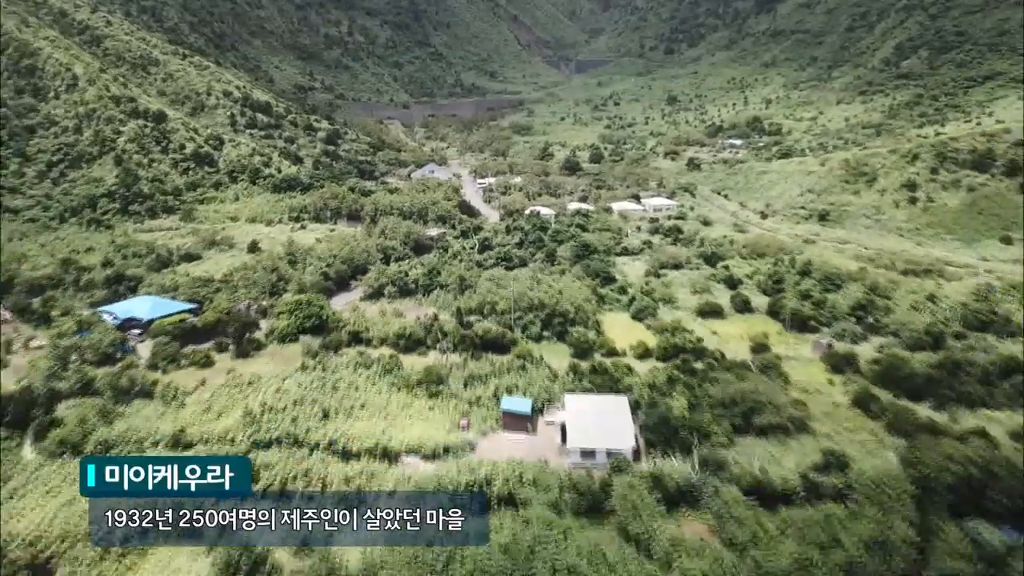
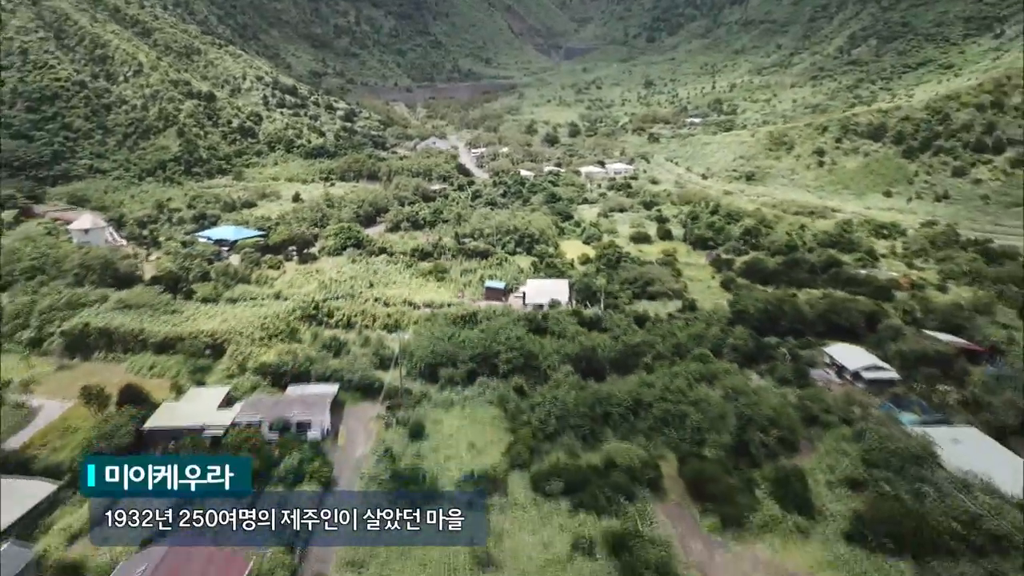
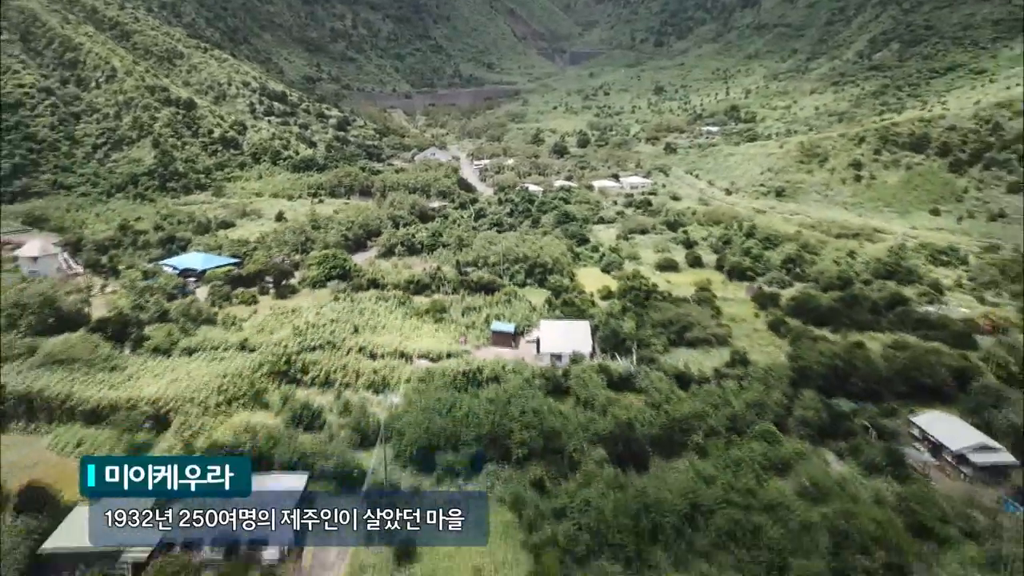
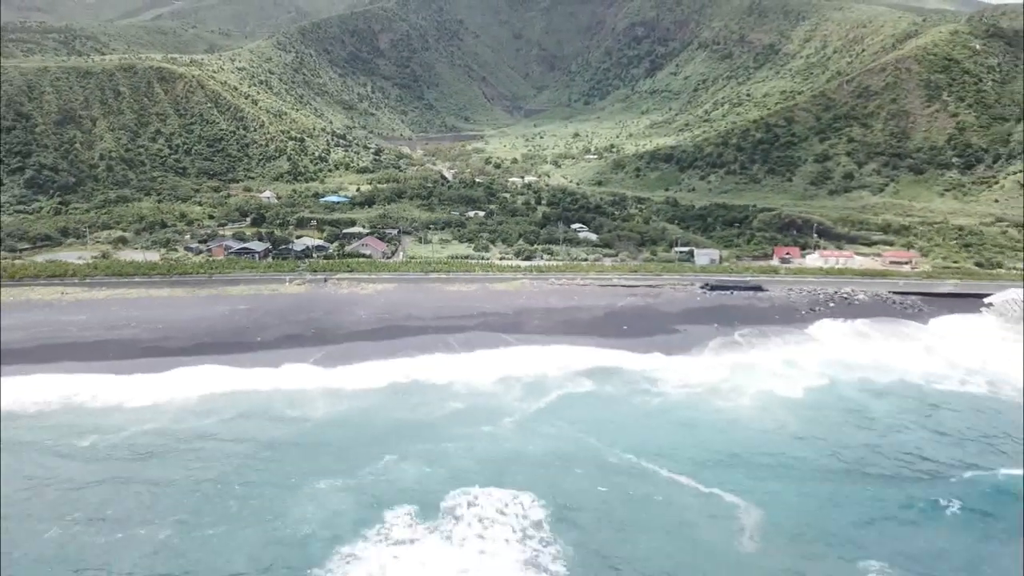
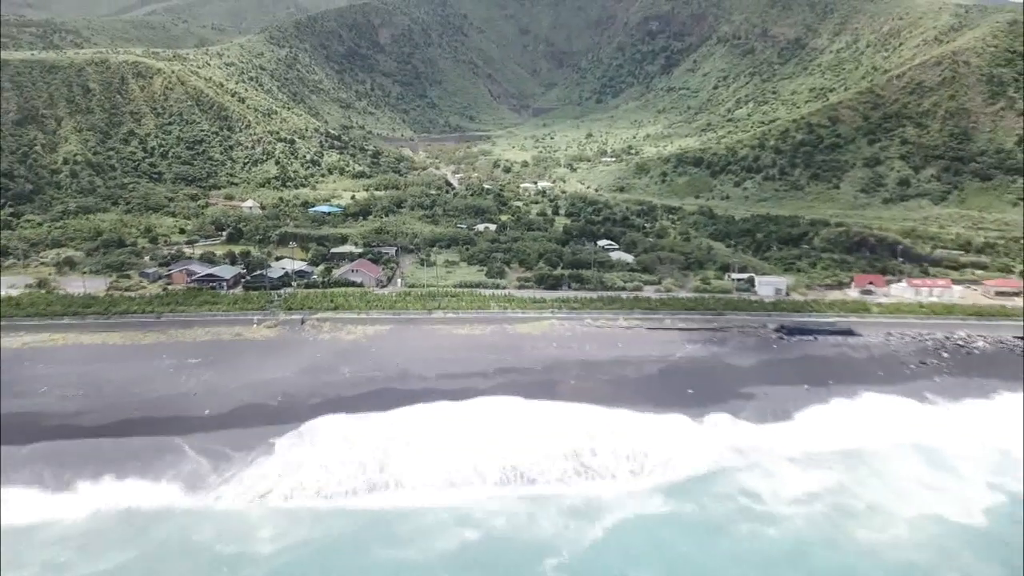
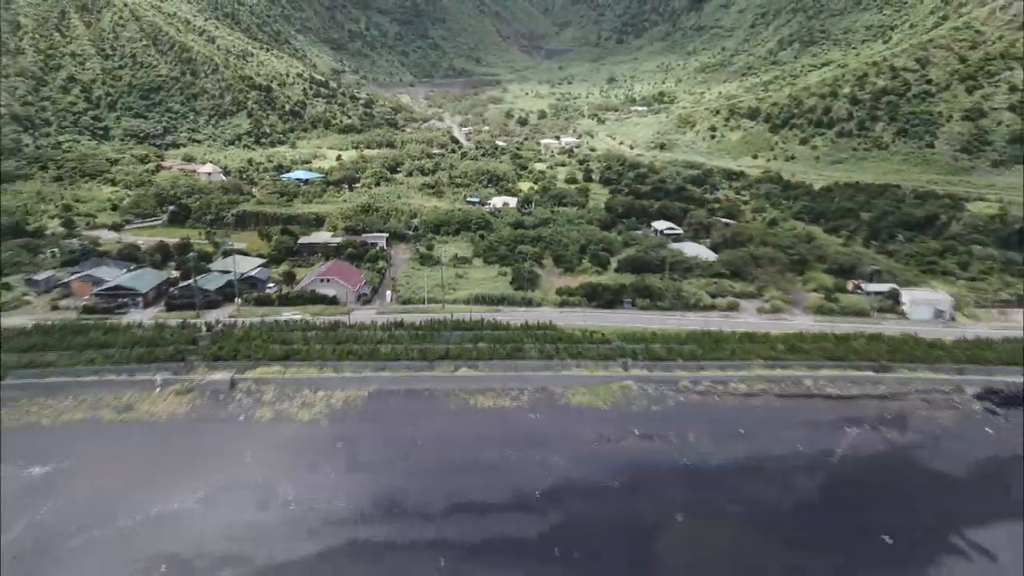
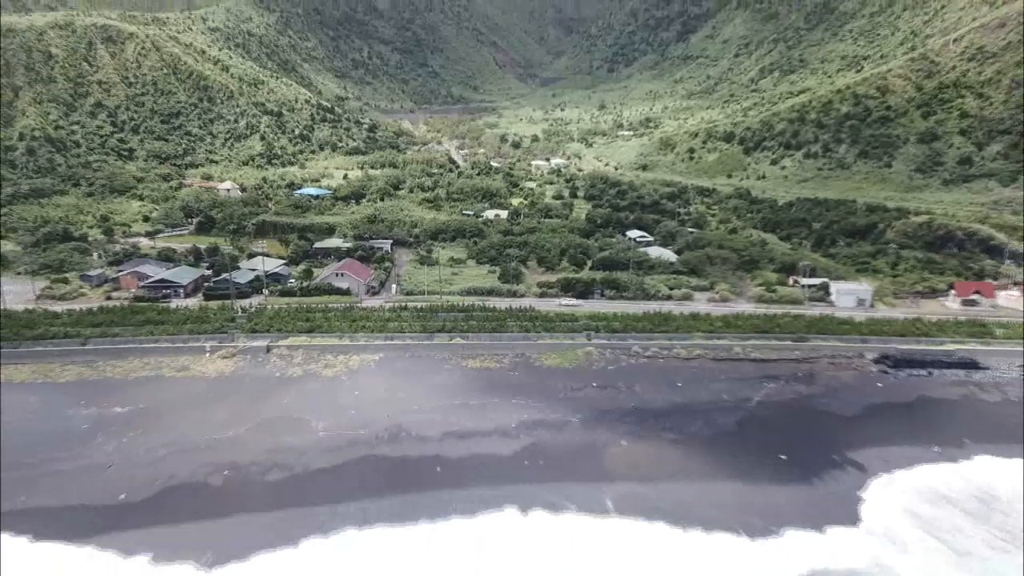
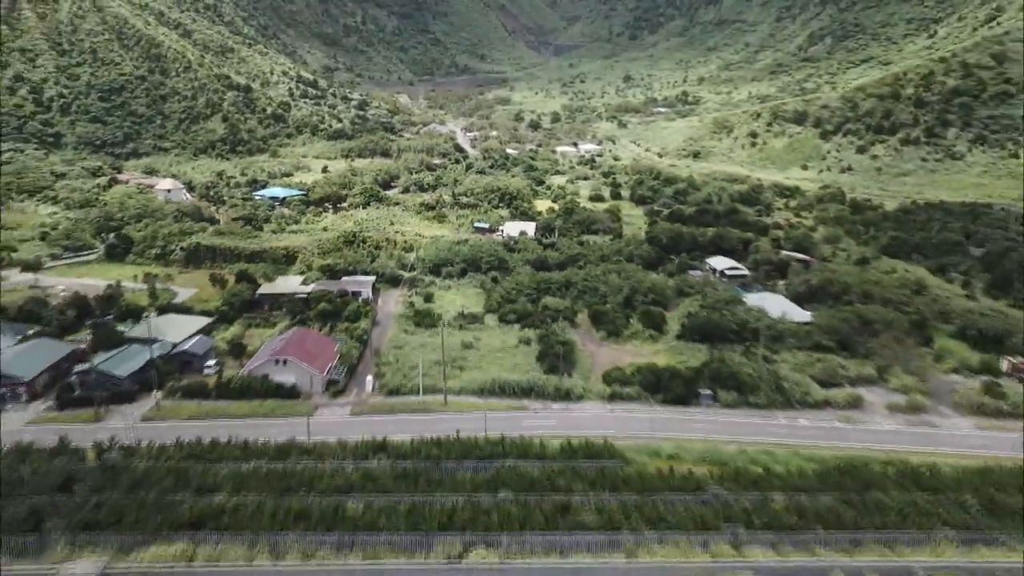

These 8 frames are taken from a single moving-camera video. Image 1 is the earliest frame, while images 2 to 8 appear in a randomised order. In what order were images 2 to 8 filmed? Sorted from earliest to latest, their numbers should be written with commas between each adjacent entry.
3, 2, 8, 6, 7, 5, 4
